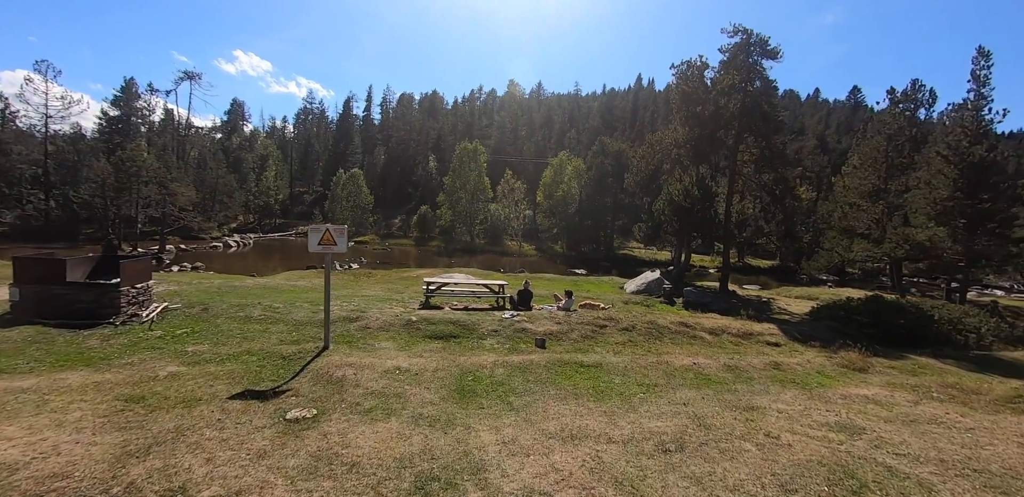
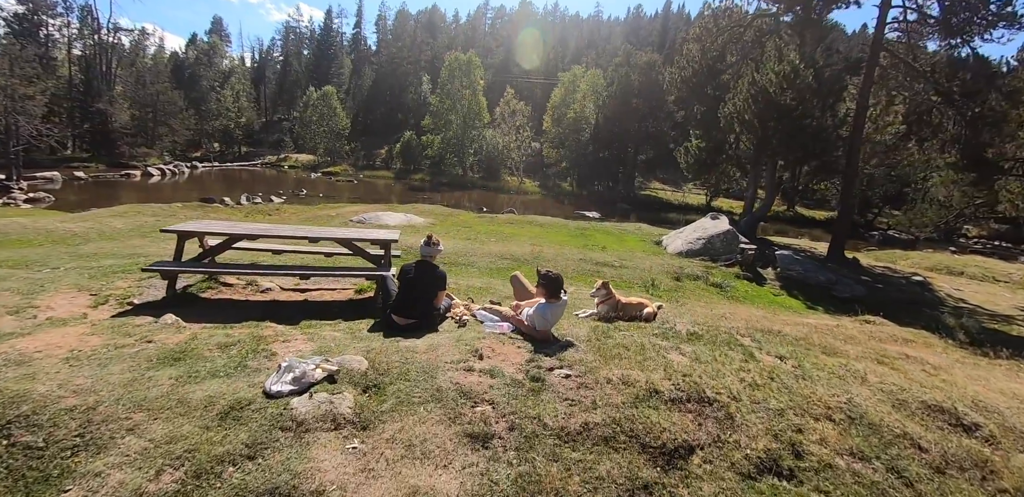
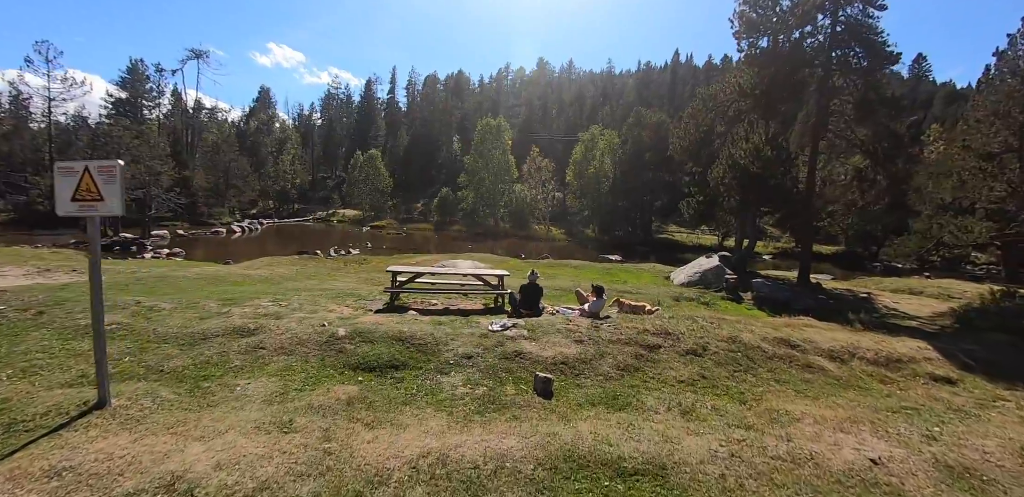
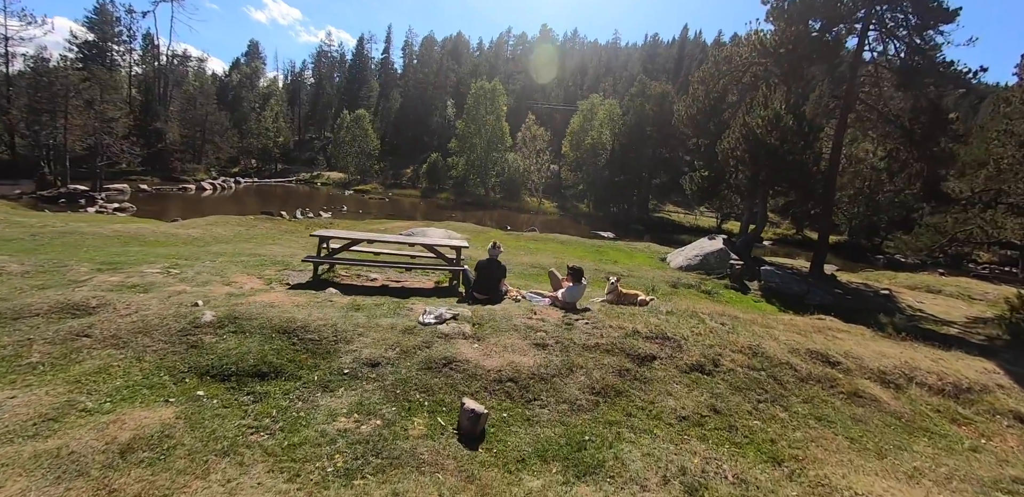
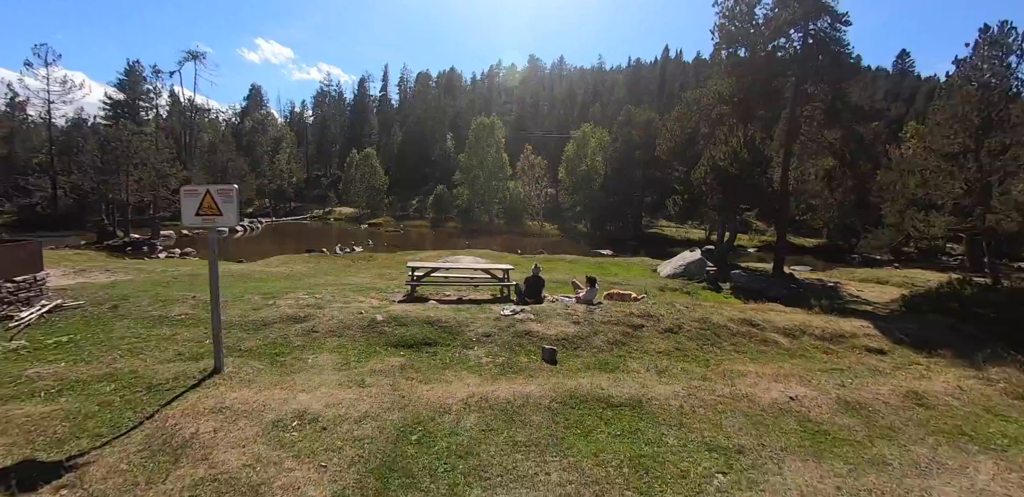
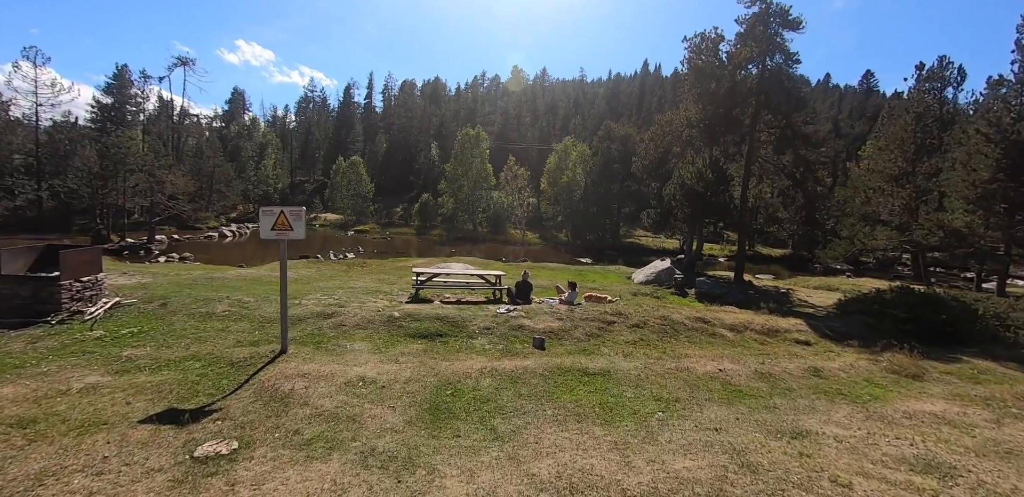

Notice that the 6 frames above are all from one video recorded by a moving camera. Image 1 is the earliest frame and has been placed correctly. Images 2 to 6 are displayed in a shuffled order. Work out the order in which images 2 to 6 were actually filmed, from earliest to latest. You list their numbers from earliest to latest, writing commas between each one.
6, 5, 3, 4, 2
